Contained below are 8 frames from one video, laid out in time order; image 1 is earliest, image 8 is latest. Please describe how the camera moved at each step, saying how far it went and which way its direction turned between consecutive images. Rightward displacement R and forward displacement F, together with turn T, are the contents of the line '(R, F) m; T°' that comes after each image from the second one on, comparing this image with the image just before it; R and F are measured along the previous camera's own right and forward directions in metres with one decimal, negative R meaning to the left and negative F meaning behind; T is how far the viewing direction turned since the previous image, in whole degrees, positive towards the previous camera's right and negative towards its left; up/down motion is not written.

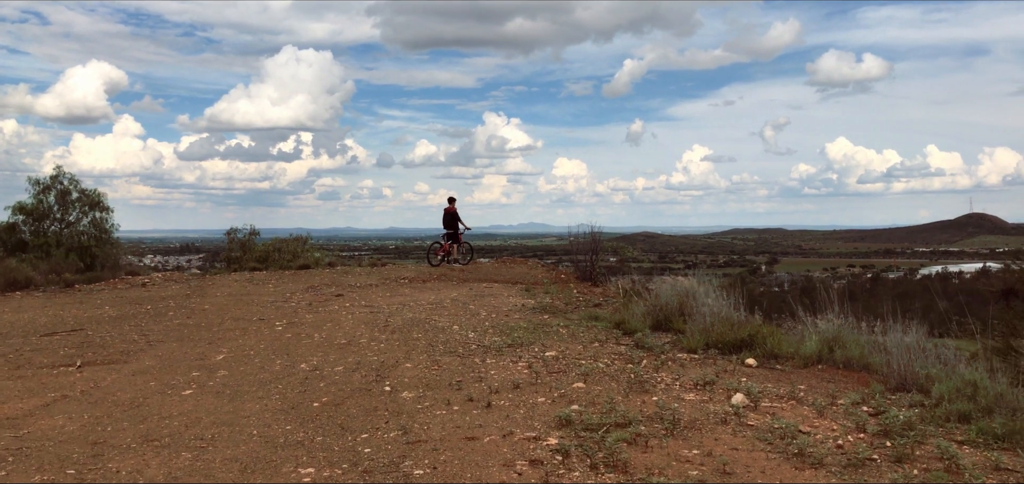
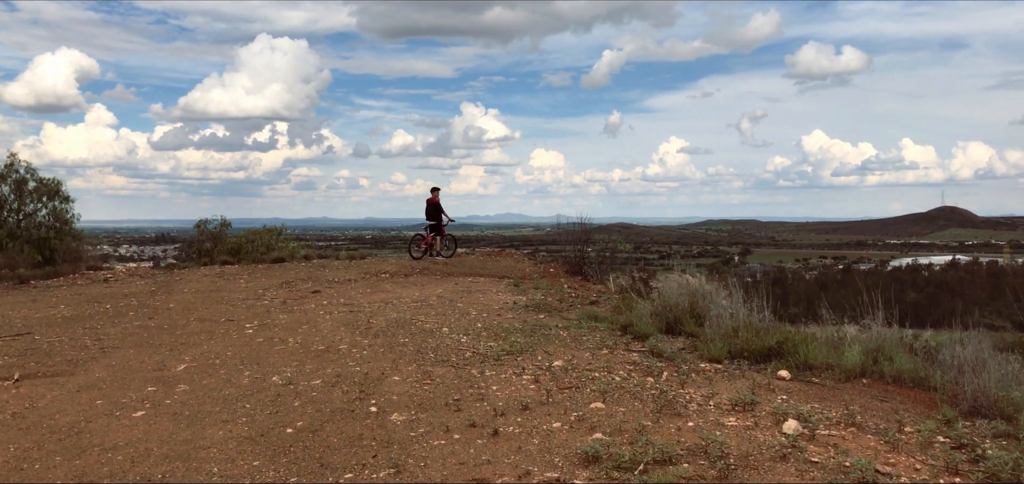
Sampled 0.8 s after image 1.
(-0.2, +0.7) m; +1°
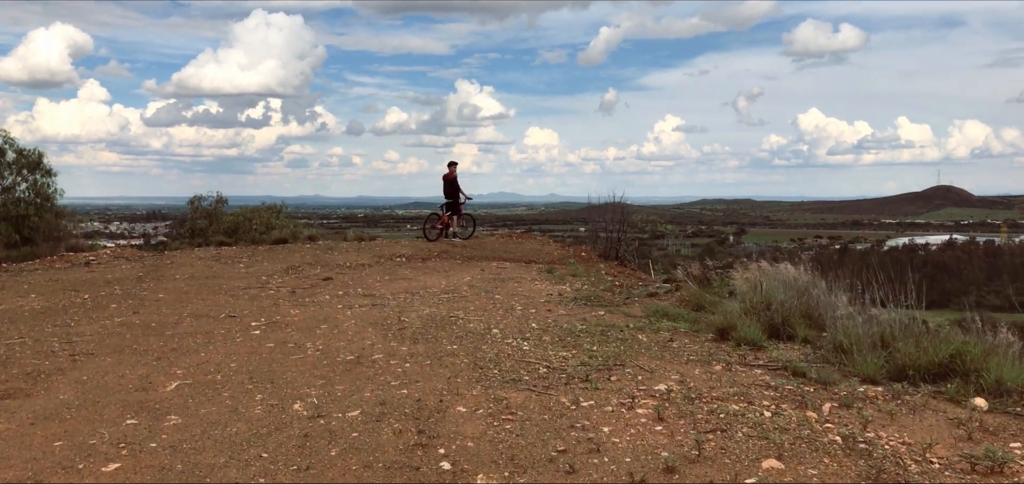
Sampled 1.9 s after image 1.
(-0.5, +1.4) m; 0°
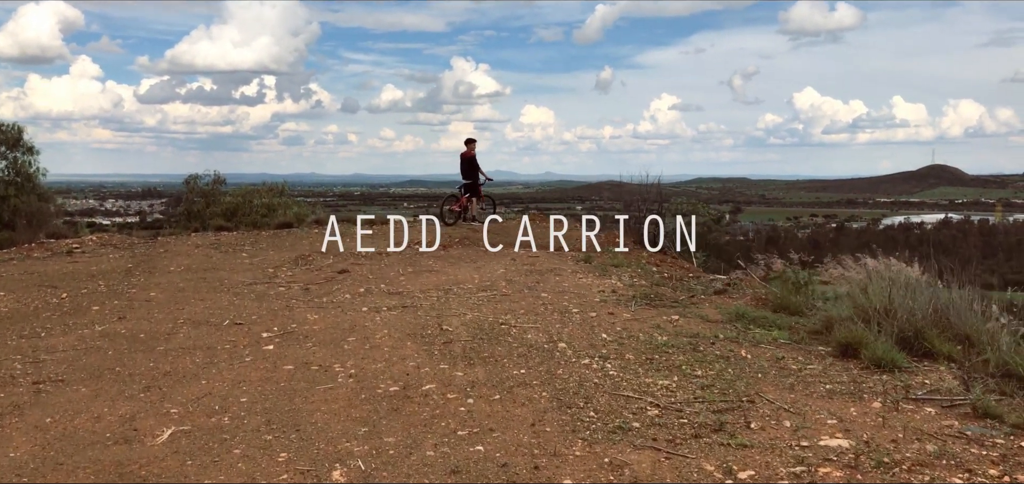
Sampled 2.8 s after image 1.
(-0.4, +1.2) m; 0°
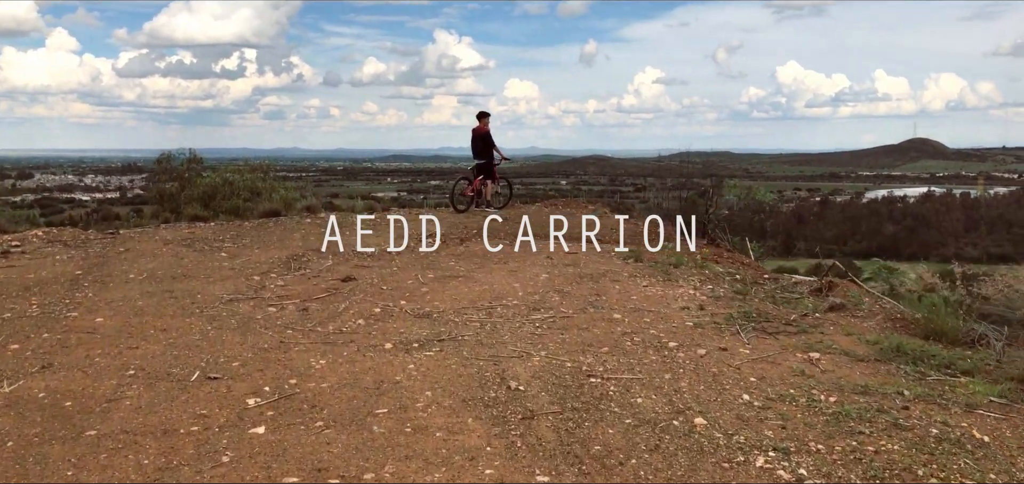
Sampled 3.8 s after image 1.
(-0.5, +1.7) m; +1°
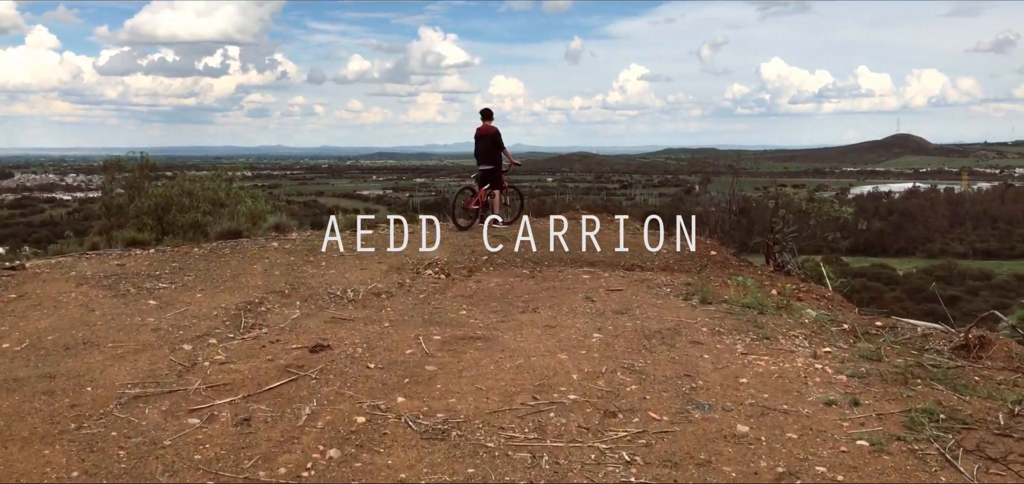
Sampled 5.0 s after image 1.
(-0.3, +2.0) m; +1°
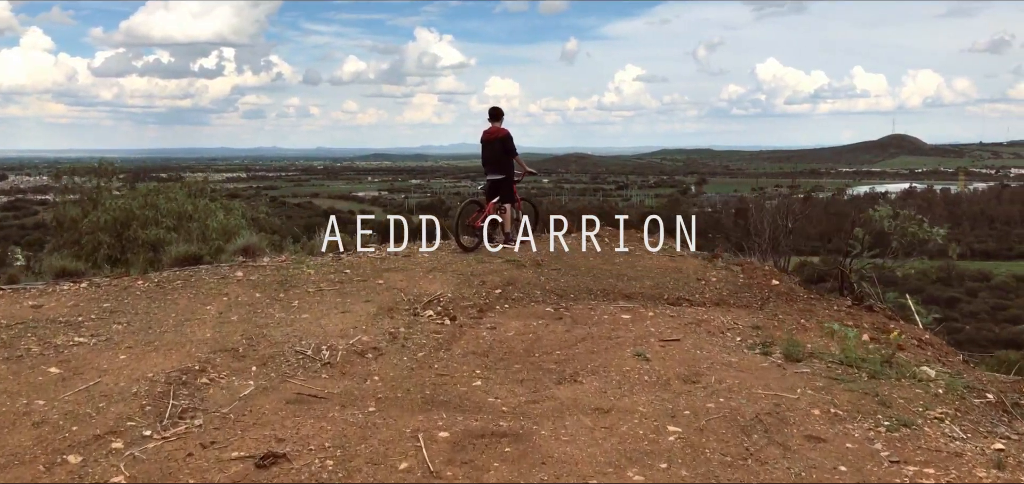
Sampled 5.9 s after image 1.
(-0.2, +1.5) m; 0°
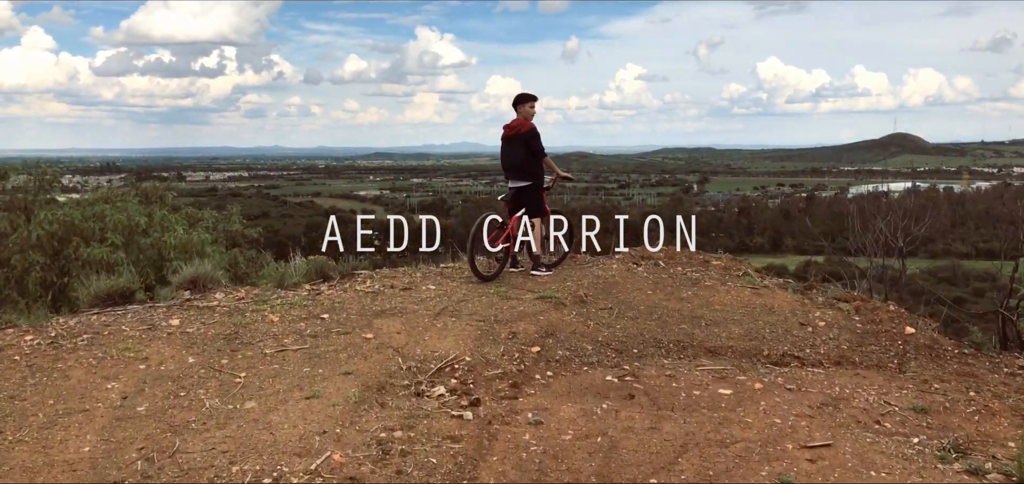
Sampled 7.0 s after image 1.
(-0.2, +1.9) m; 0°
